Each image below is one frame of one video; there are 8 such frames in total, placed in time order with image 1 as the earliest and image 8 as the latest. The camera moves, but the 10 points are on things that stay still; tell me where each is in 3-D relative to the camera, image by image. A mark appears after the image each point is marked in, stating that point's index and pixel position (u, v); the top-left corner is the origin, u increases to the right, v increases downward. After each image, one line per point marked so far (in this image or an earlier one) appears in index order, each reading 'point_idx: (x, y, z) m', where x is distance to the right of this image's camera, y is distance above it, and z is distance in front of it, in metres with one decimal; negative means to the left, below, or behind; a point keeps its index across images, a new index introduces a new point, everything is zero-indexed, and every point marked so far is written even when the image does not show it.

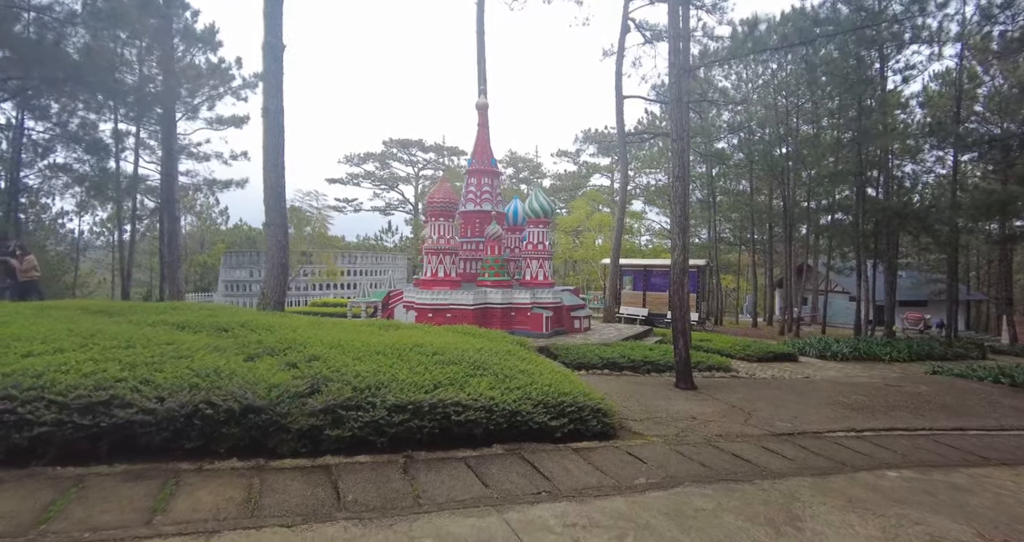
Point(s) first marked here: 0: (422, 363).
0: (-1.1, -1.1, +5.5) m
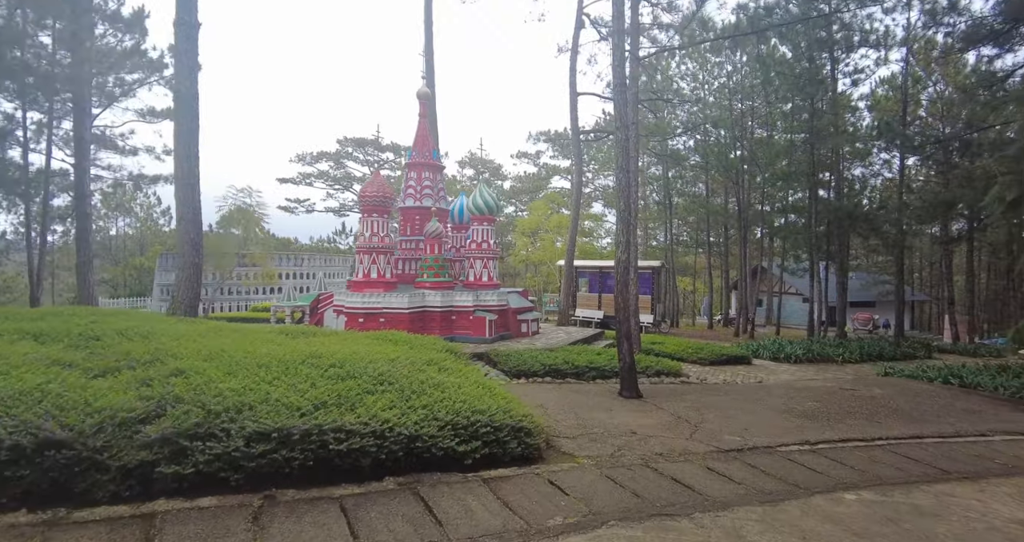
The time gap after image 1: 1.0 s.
0: (-2.0, -1.1, +4.6) m
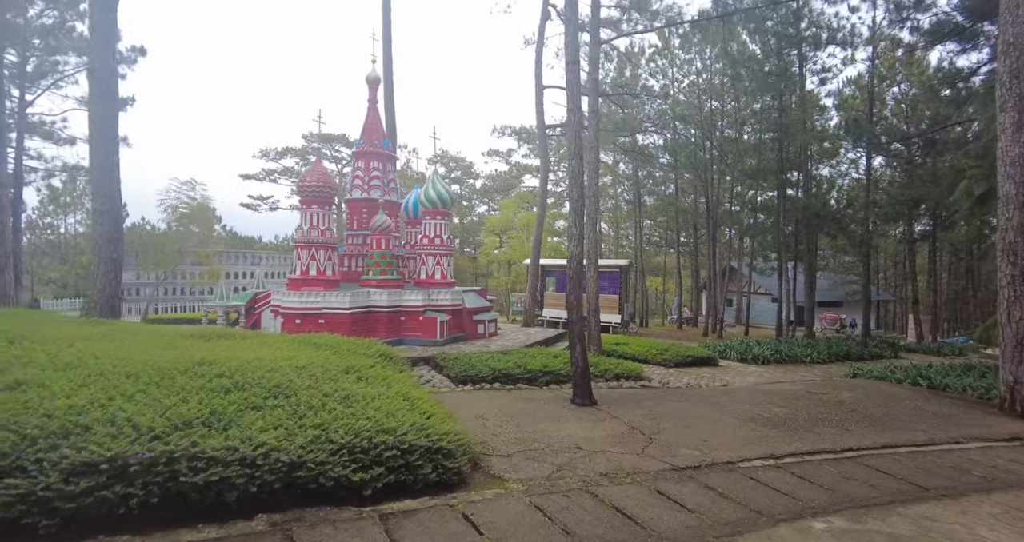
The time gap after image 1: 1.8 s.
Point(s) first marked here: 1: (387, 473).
0: (-2.6, -1.0, +3.8) m
1: (-0.9, -1.5, +3.5) m
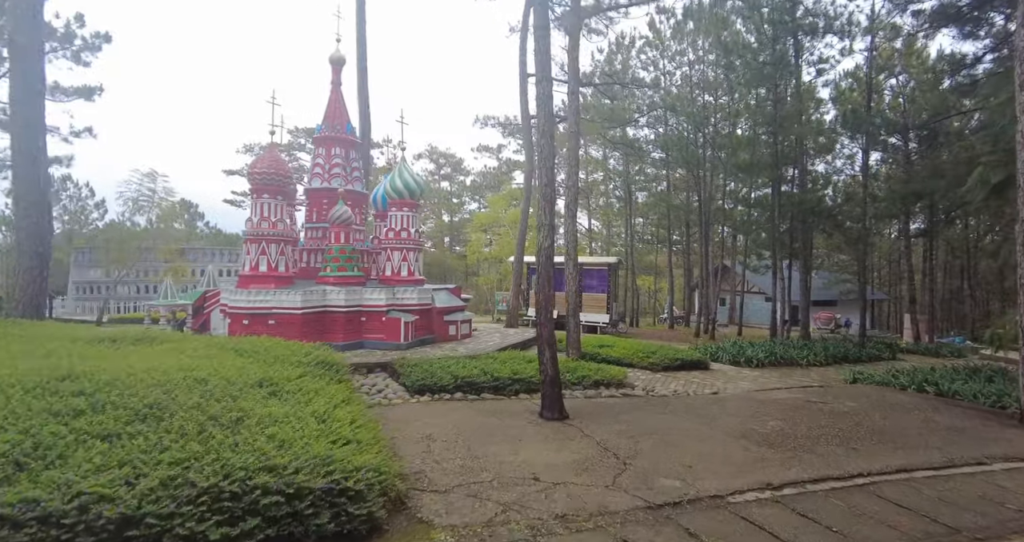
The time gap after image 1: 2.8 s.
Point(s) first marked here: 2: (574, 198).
0: (-3.1, -0.9, +2.9) m
1: (-1.4, -1.4, +2.7) m
2: (+1.1, +1.4, +9.1) m
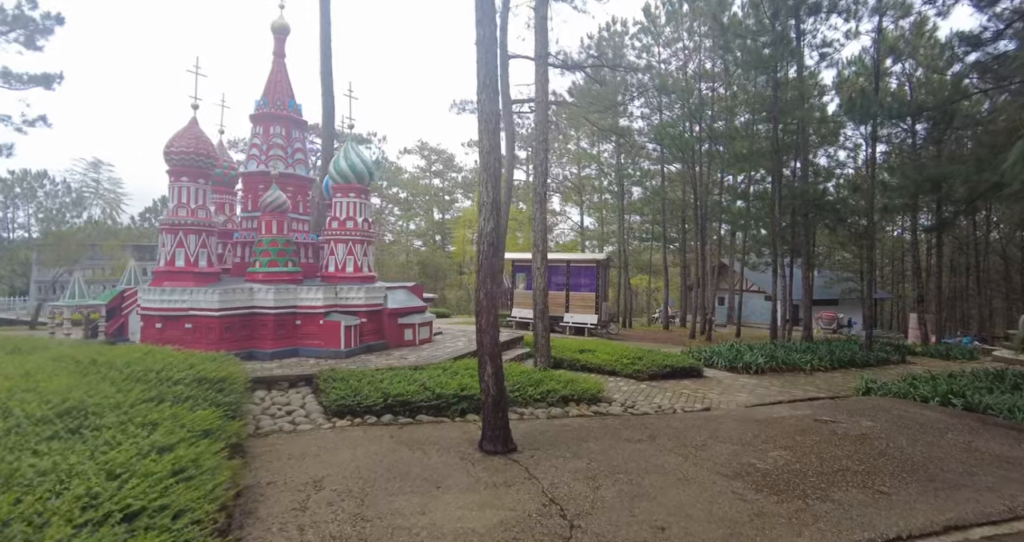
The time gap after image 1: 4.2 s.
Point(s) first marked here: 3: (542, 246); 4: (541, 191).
0: (-3.7, -0.8, +1.7) m
1: (-2.0, -1.4, +1.5) m
2: (+0.5, +1.5, +7.9) m
3: (+0.5, +0.4, +7.4) m
4: (+0.5, +1.3, +7.8) m
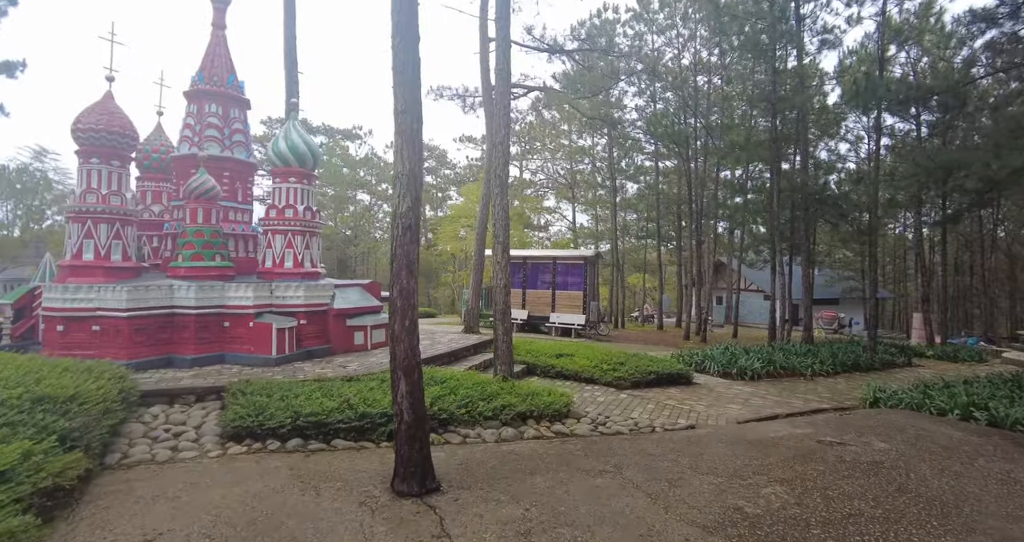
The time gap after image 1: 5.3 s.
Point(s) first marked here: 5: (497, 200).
0: (-4.3, -0.8, +0.8) m
1: (-2.6, -1.3, +0.5) m
2: (-0.1, +1.5, +7.0) m
3: (-0.1, +0.5, +6.5) m
4: (-0.1, +1.4, +6.9) m
5: (-0.2, +1.0, +6.7) m
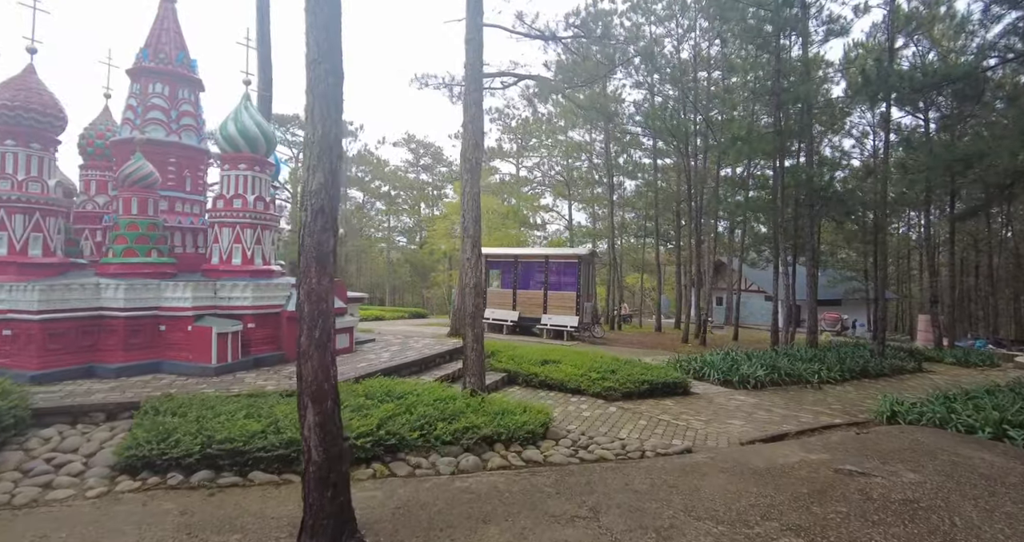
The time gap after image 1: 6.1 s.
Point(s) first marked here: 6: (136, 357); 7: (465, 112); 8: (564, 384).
0: (-4.6, -0.7, +0.1) m
1: (-2.9, -1.3, -0.2) m
2: (-0.4, +1.6, +6.2) m
3: (-0.4, +0.5, +5.7) m
4: (-0.4, +1.4, +6.1) m
5: (-0.5, +1.0, +5.9) m
6: (-4.5, -1.0, +5.6) m
7: (-0.6, +2.0, +6.0) m
8: (+0.8, -1.7, +7.2) m
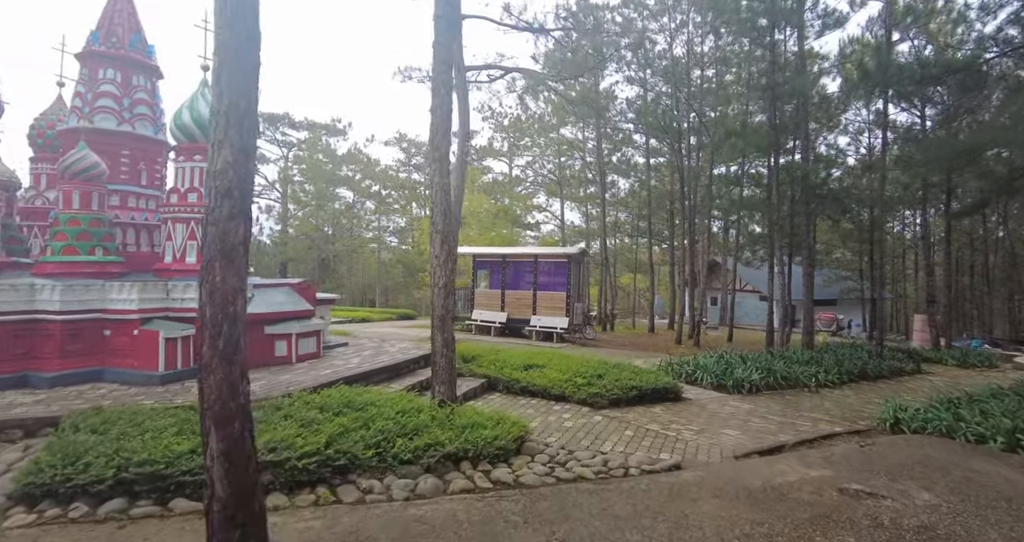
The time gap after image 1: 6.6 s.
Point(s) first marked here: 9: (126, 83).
0: (-4.9, -0.7, -0.4) m
1: (-3.1, -1.2, -0.7) m
2: (-0.7, +1.6, +5.7) m
3: (-0.7, +0.5, +5.3) m
4: (-0.7, +1.4, +5.7) m
5: (-0.8, +1.0, +5.5) m
6: (-4.7, -1.0, +5.1) m
7: (-0.8, +2.0, +5.6) m
8: (+0.5, -1.7, +6.8) m
9: (-5.3, +2.5, +6.5) m
